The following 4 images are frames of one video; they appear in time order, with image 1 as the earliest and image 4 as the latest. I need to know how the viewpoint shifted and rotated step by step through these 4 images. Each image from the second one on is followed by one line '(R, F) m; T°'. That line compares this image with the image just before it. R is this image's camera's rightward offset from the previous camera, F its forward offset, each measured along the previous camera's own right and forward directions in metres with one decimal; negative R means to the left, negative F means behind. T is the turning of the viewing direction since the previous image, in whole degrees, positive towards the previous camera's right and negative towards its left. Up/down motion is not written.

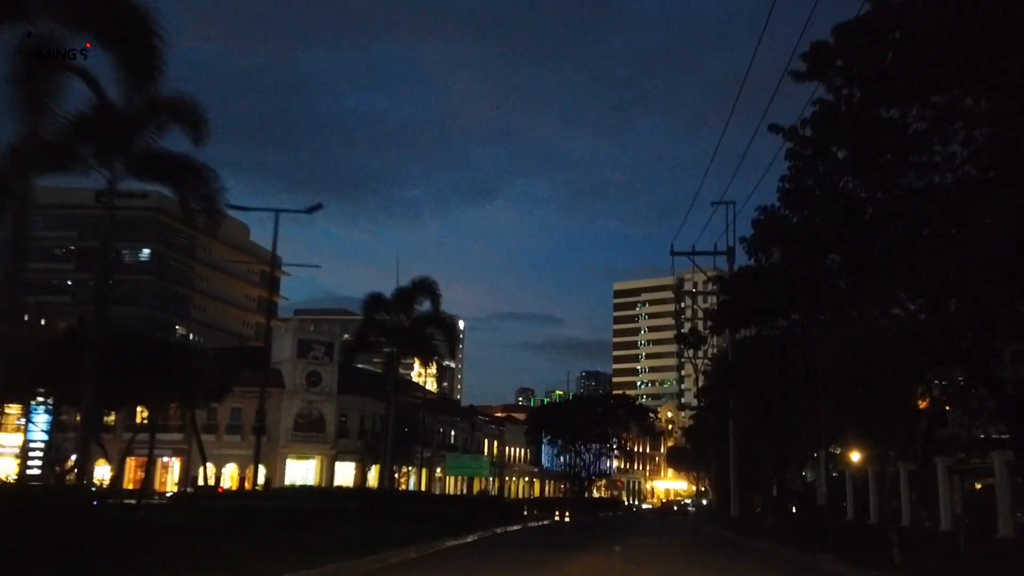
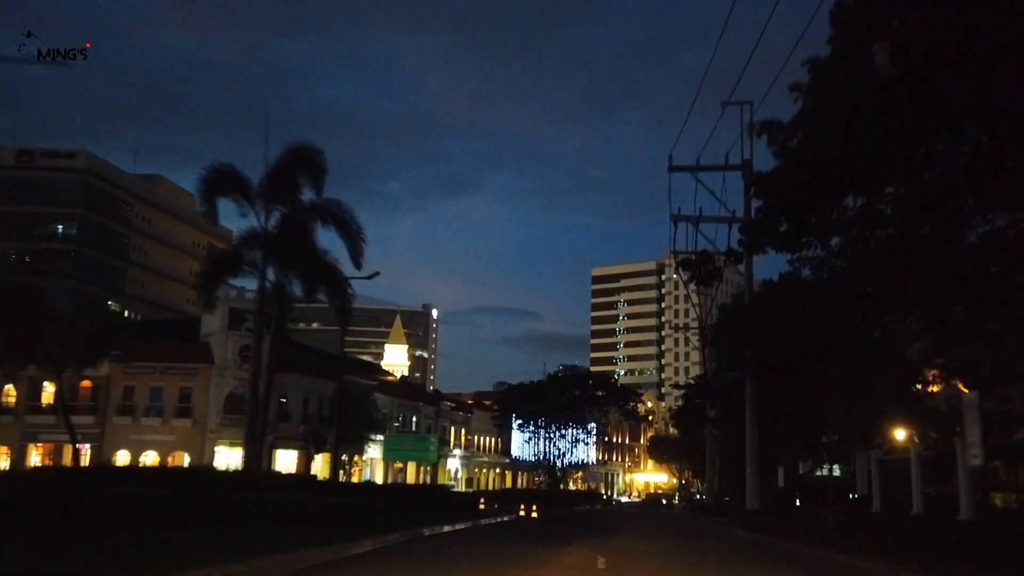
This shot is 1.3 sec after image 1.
(+0.8, +7.8) m; +1°
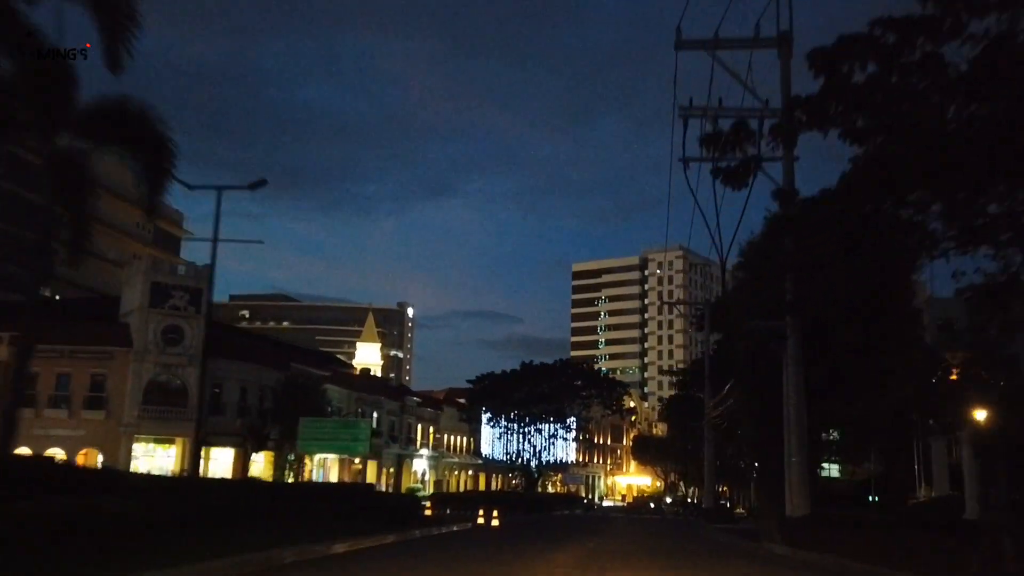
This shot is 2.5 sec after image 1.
(+0.6, +7.2) m; +1°
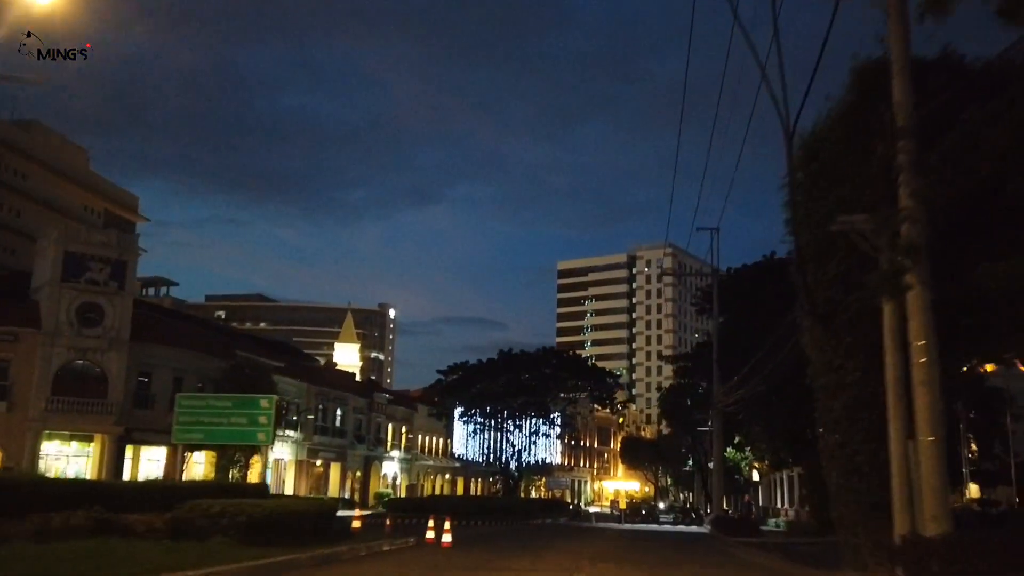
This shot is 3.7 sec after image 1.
(+0.5, +6.5) m; +1°
